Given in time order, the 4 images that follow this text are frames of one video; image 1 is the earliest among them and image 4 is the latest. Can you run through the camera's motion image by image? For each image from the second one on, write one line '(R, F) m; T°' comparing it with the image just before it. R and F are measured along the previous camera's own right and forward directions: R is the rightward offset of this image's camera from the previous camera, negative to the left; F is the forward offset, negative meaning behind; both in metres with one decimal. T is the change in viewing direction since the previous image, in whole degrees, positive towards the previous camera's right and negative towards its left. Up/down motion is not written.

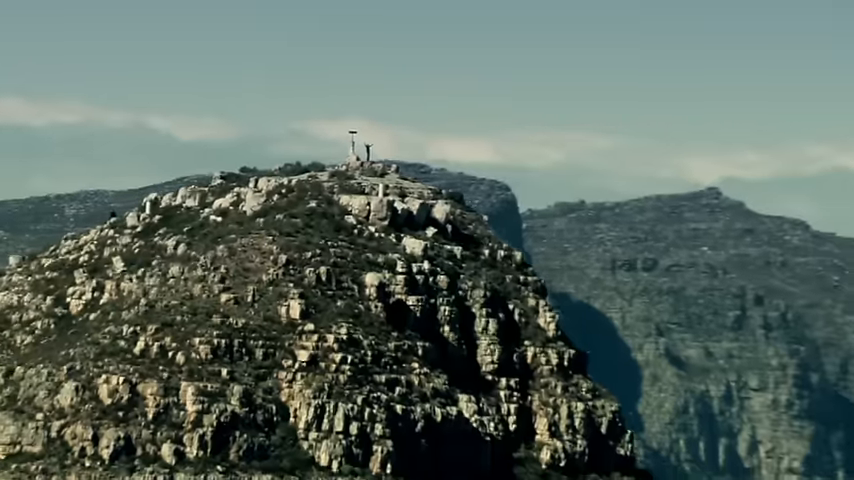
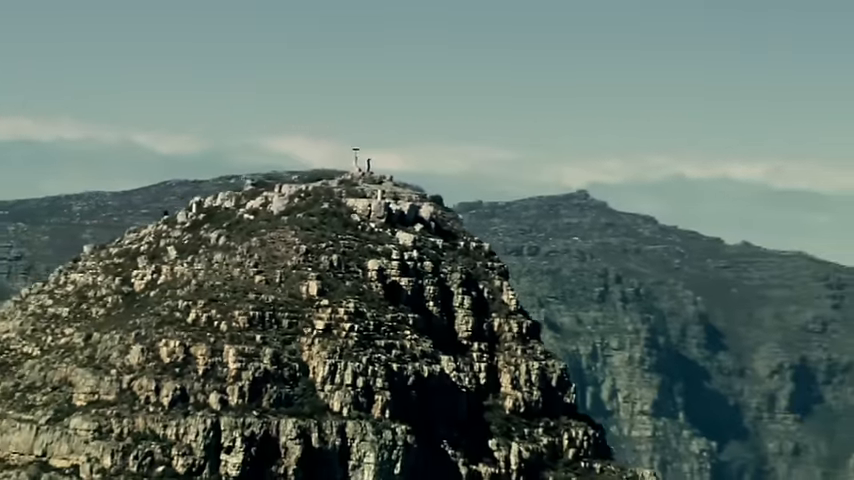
(+1.0, -24.4) m; 0°
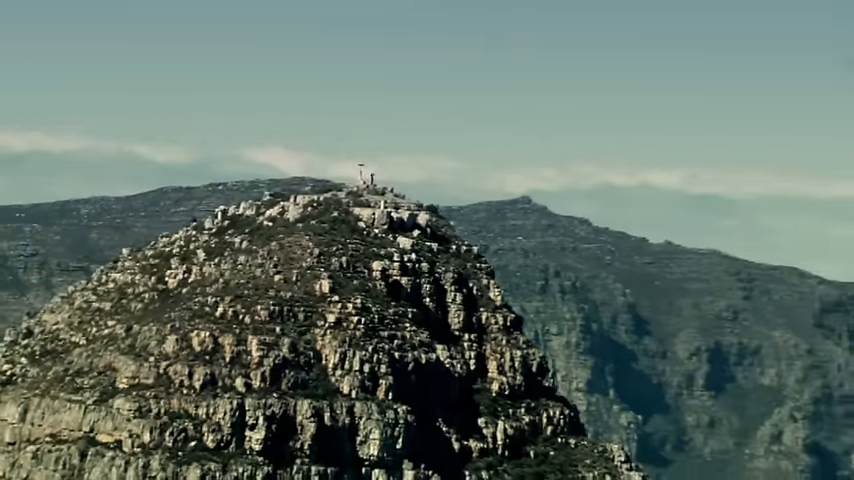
(+0.5, -16.8) m; 0°
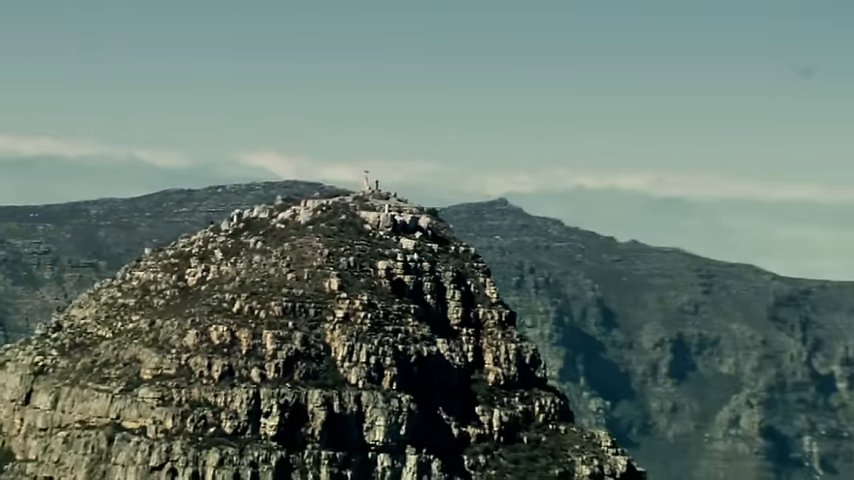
(+0.3, -10.4) m; 0°
